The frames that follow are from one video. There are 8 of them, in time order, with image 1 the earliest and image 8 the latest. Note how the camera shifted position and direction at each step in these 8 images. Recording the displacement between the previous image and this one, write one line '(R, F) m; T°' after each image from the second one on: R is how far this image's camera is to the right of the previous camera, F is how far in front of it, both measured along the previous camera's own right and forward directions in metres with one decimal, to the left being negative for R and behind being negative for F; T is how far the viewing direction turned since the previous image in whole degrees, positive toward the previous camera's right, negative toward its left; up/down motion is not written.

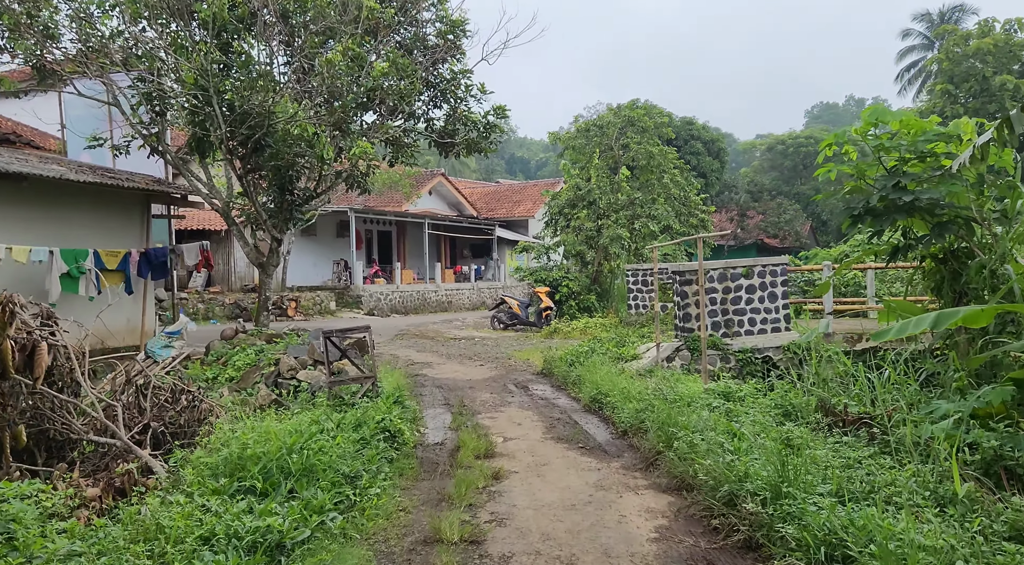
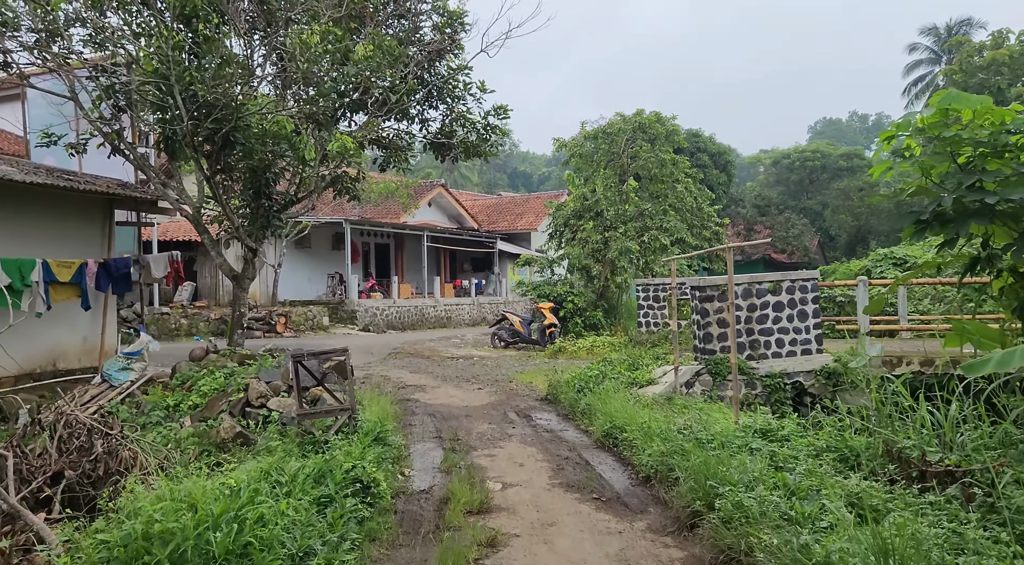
(0.0, +1.0) m; 0°
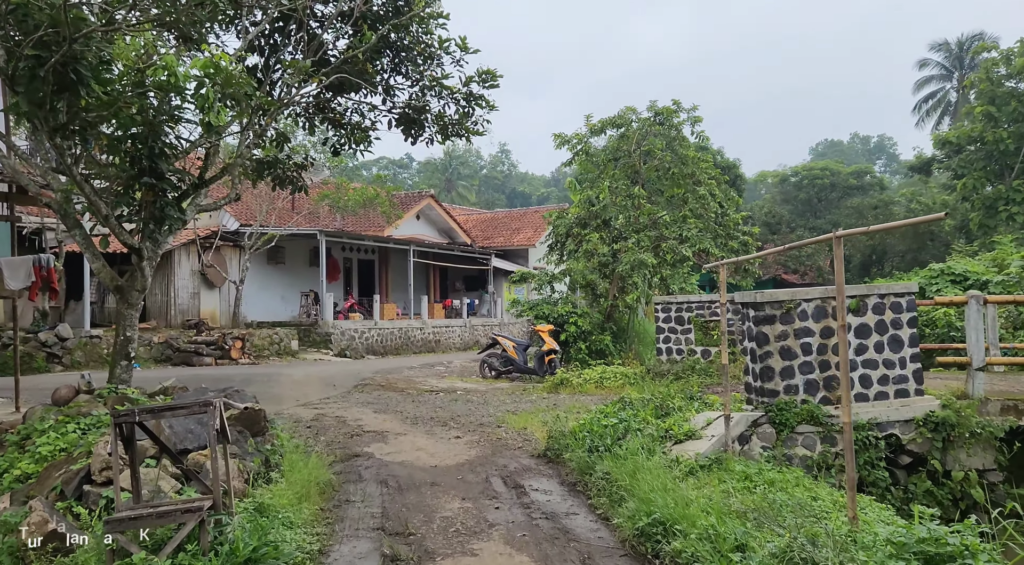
(+0.1, +2.5) m; 0°
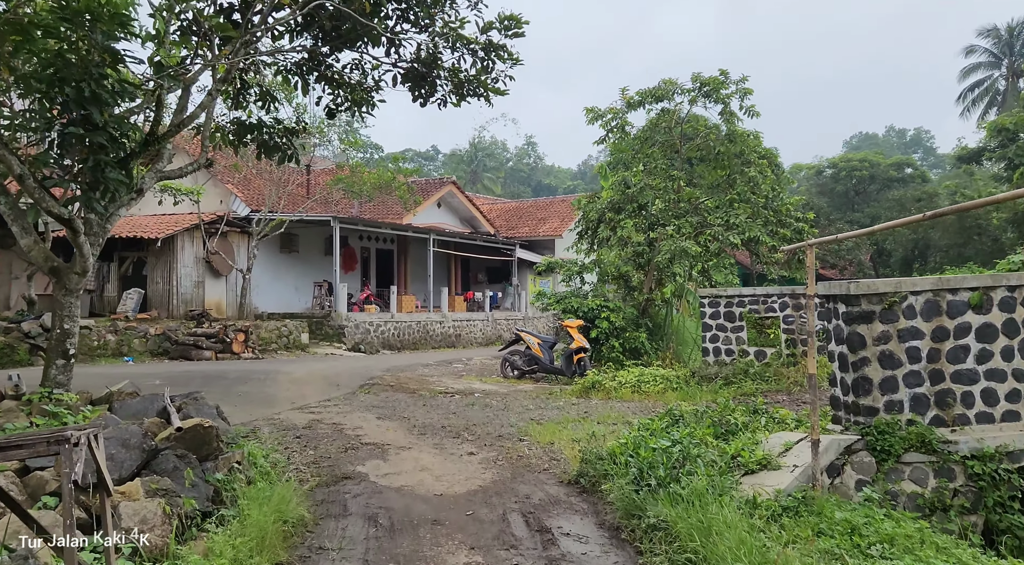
(0.0, +1.4) m; -2°
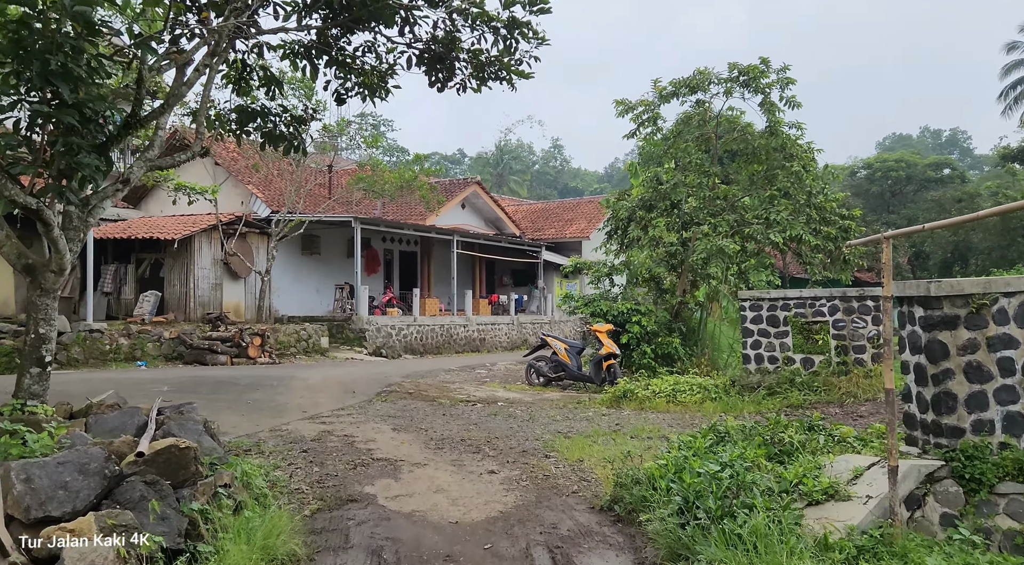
(0.0, +0.6) m; -2°
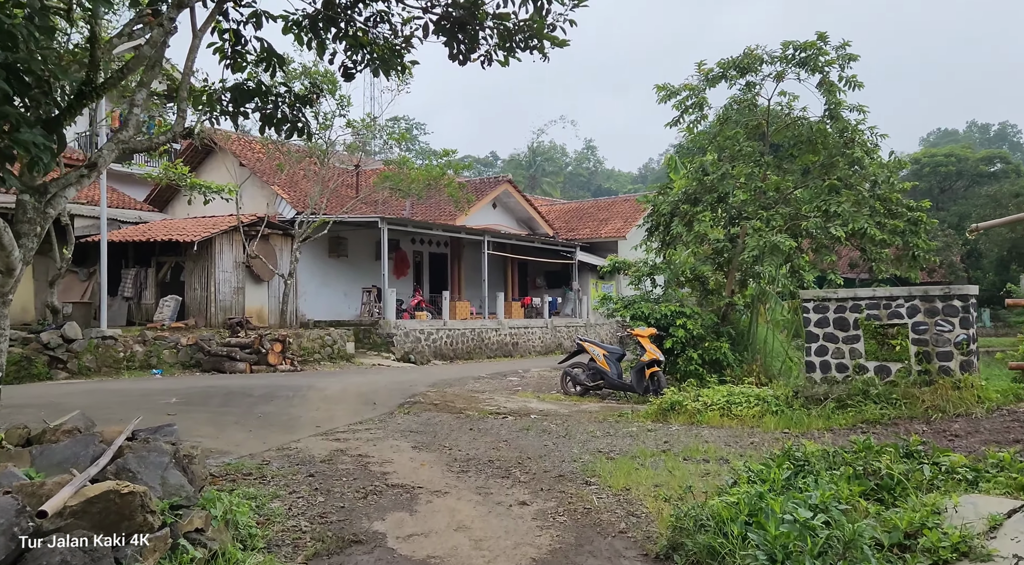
(0.0, +0.9) m; -3°
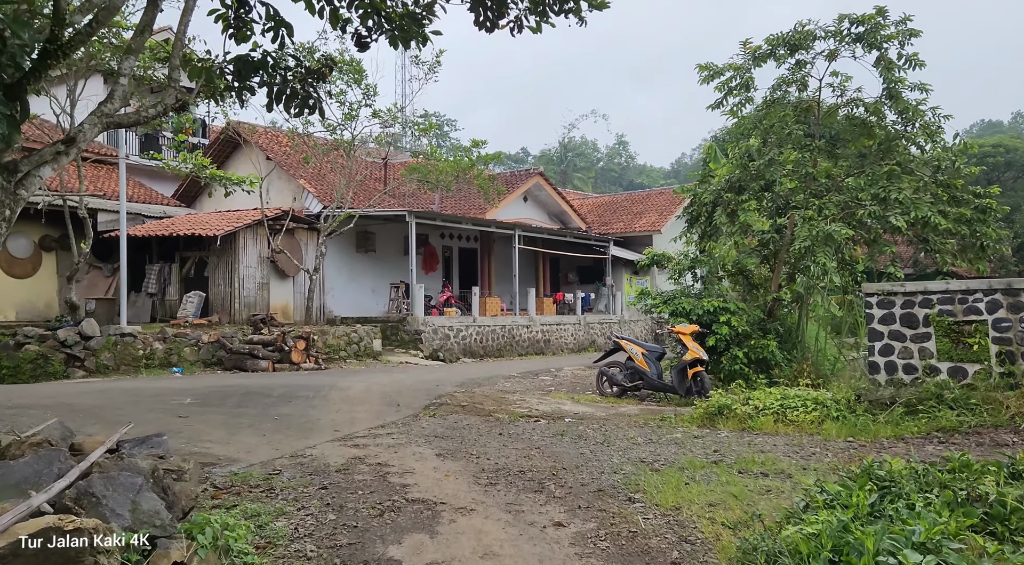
(0.0, +0.6) m; -3°
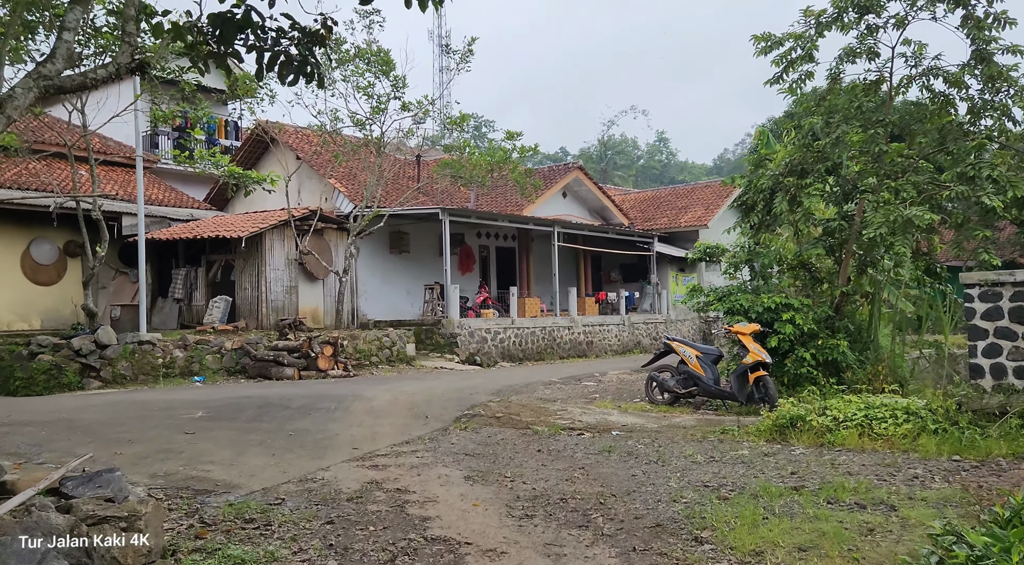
(0.0, +0.9) m; -4°
